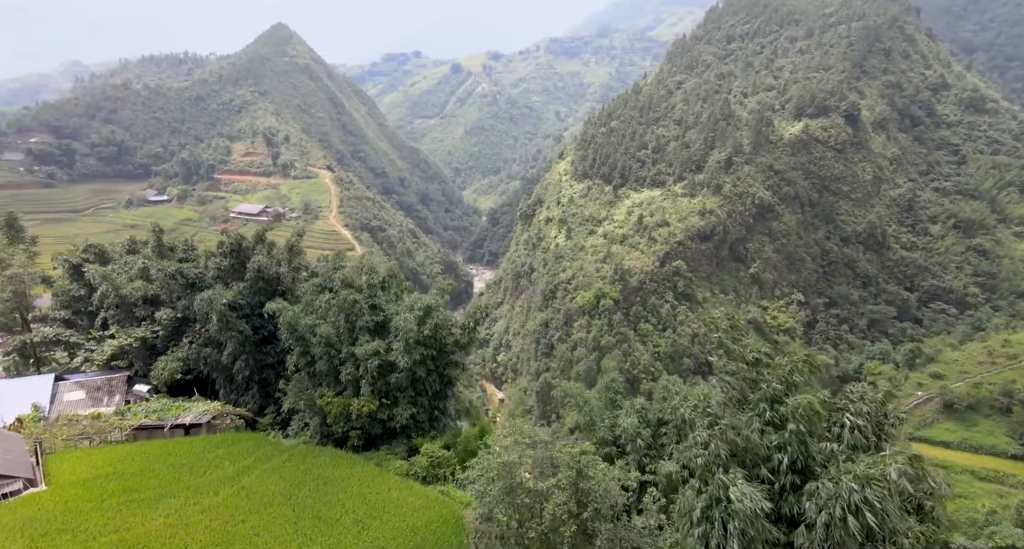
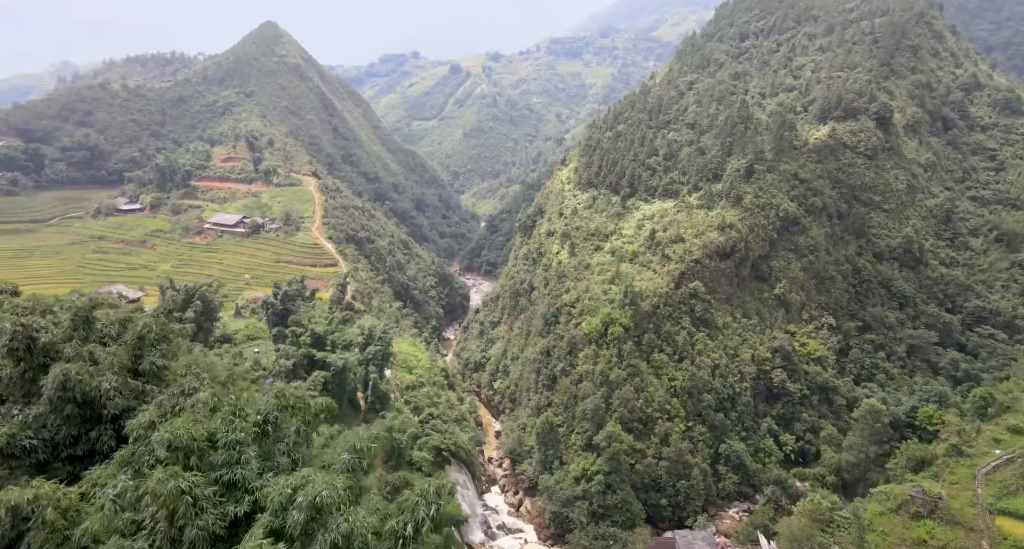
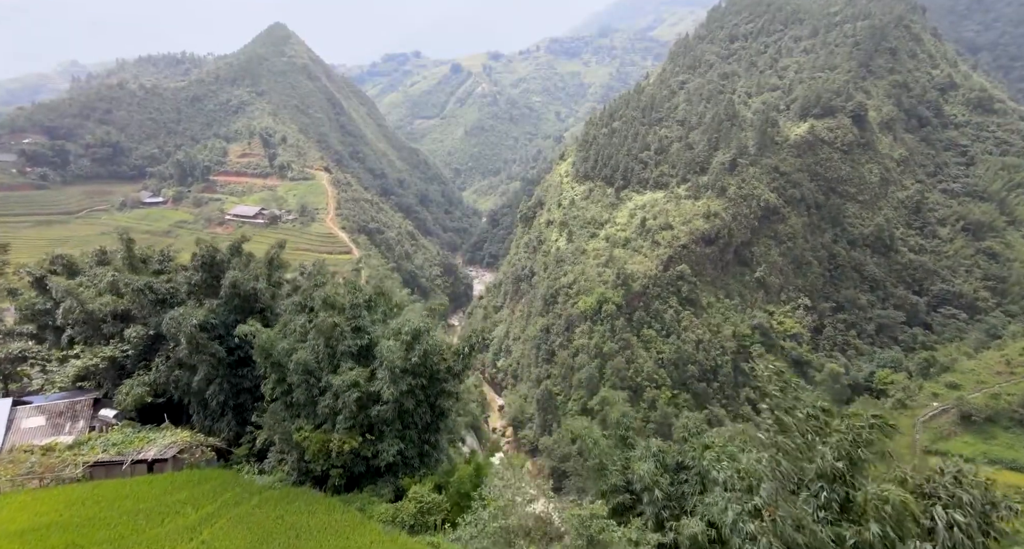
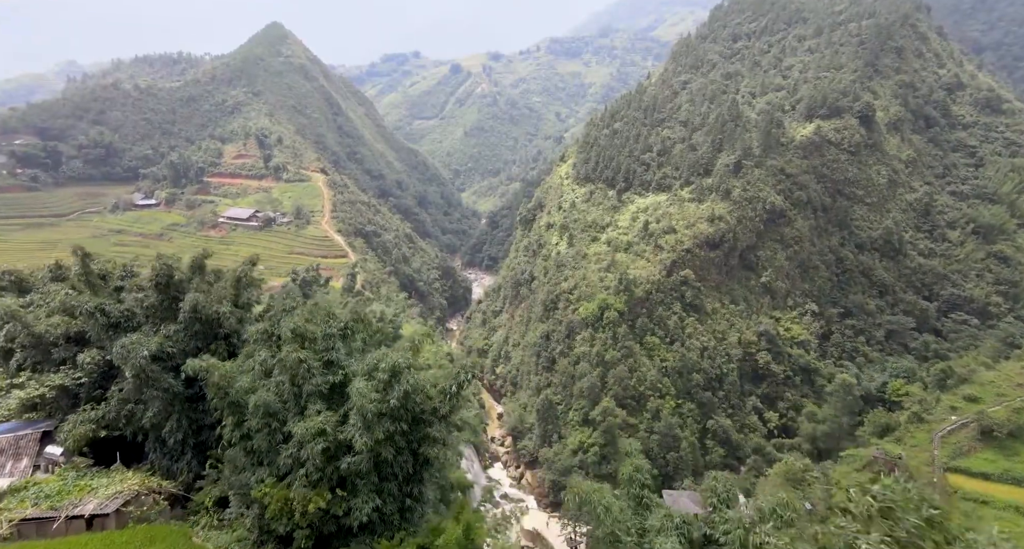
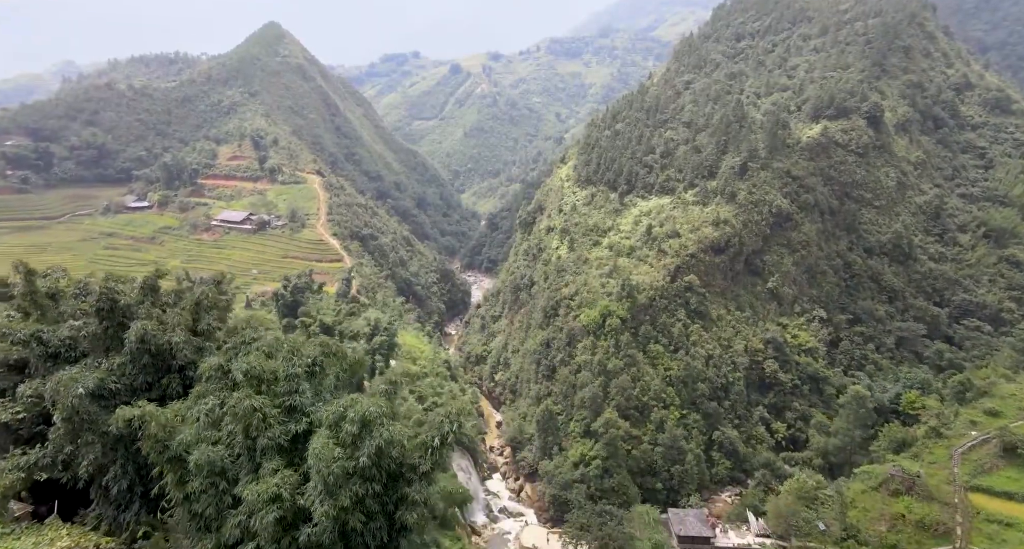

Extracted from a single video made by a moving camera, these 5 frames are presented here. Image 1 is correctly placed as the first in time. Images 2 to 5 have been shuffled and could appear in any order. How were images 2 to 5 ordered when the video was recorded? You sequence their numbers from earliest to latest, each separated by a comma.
3, 4, 5, 2
